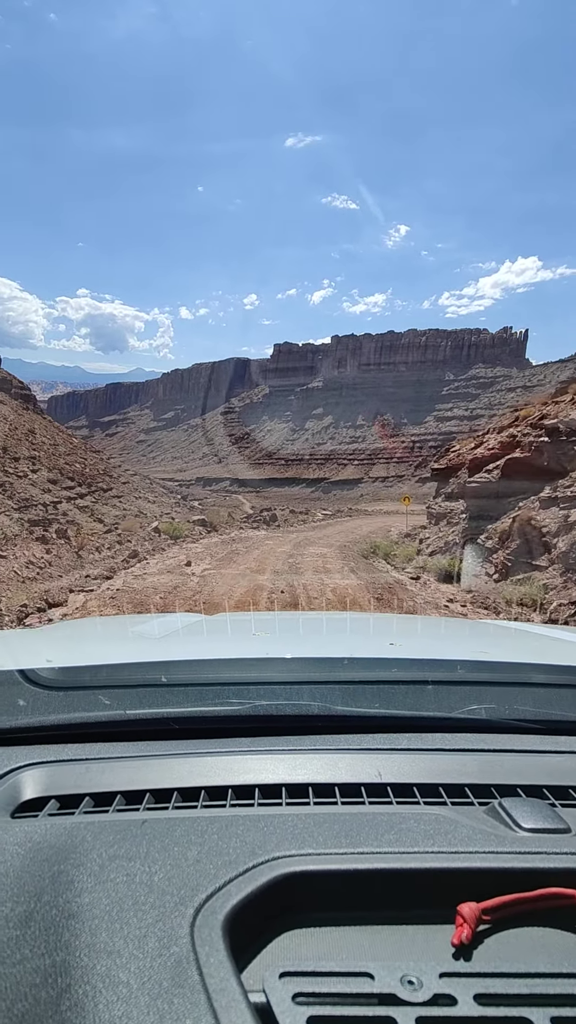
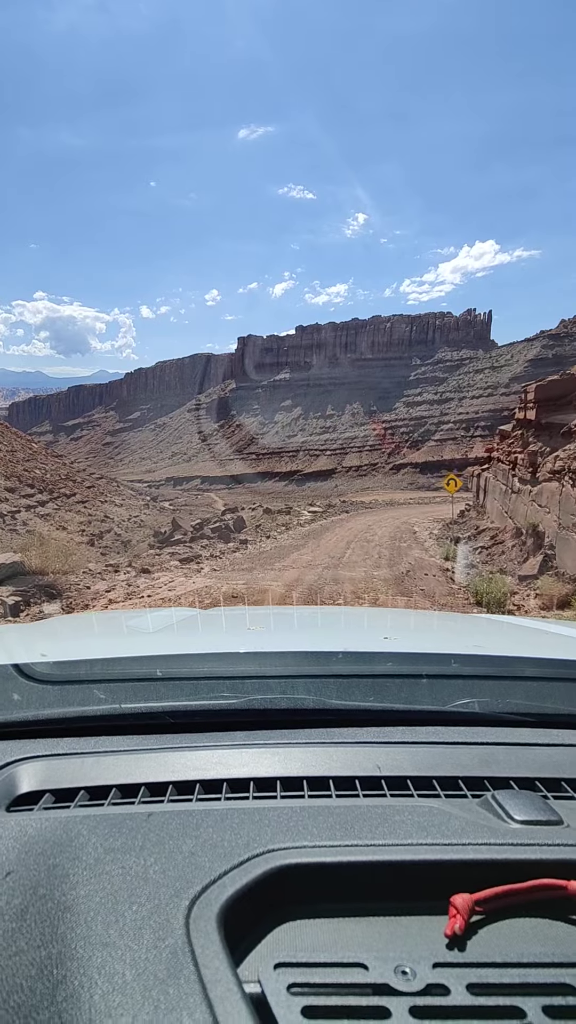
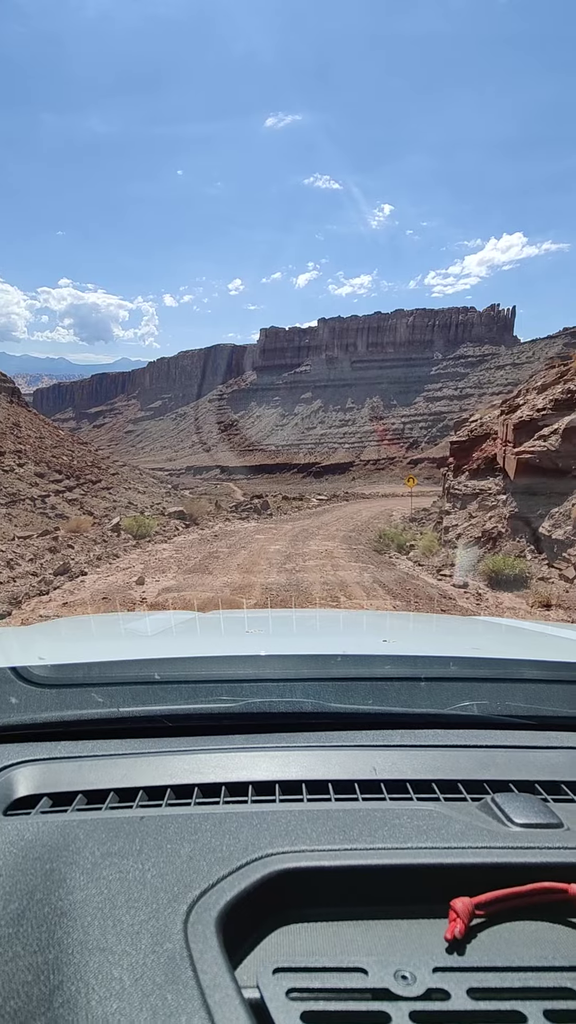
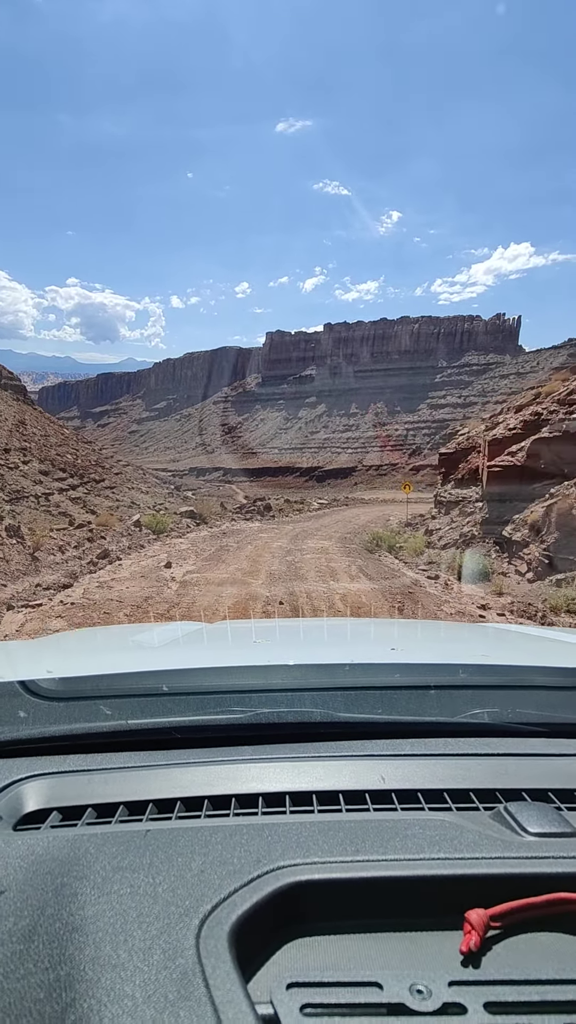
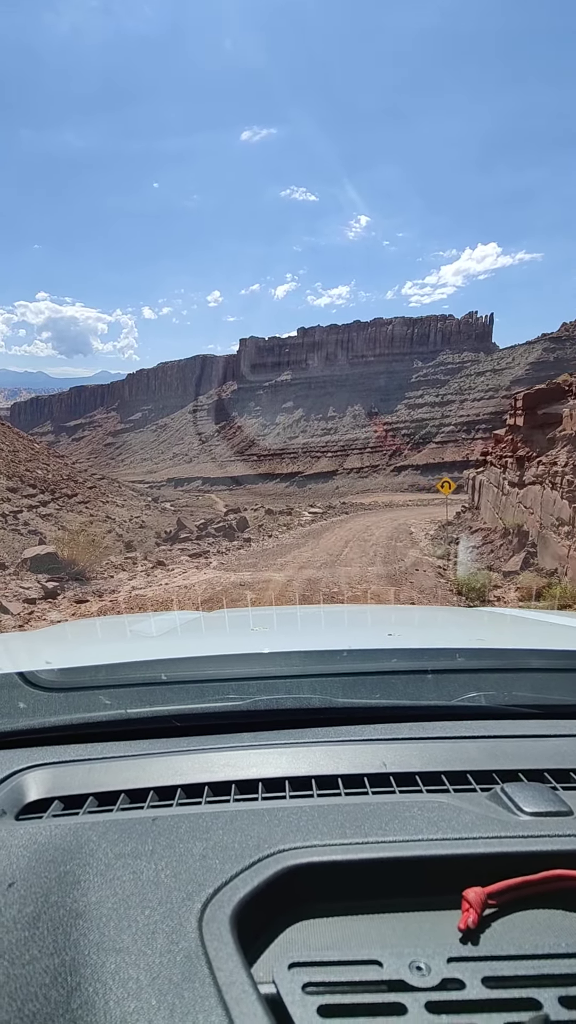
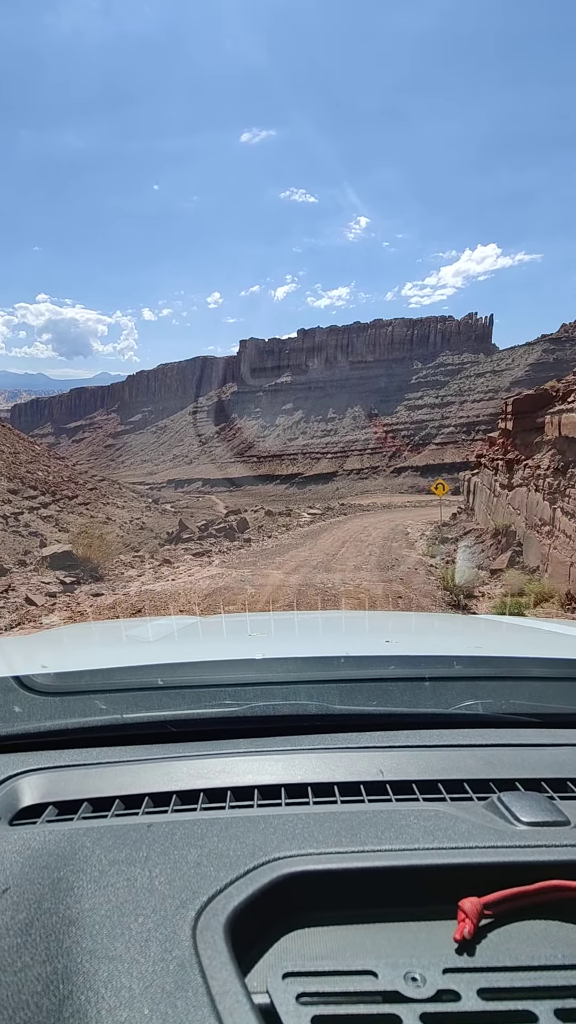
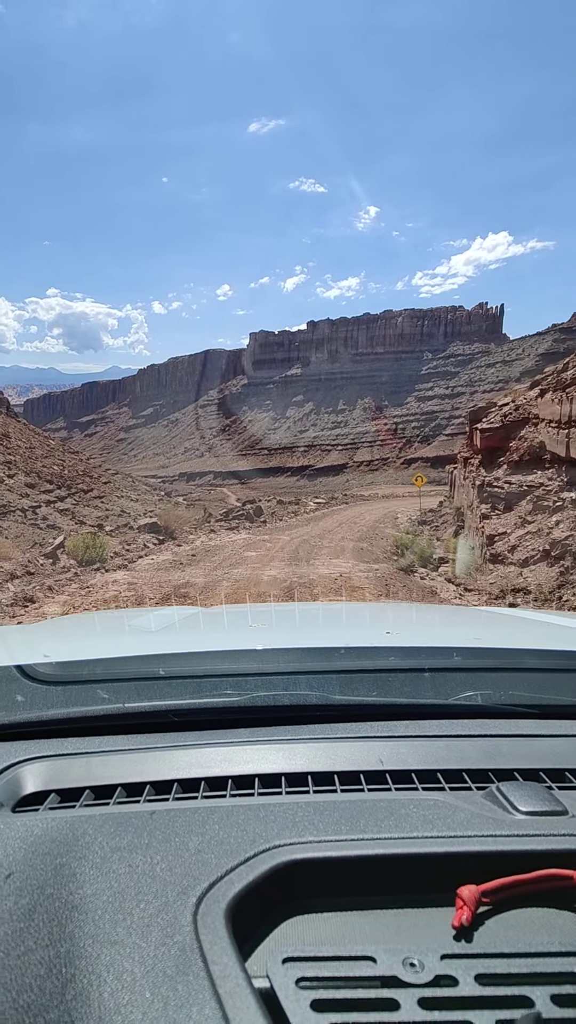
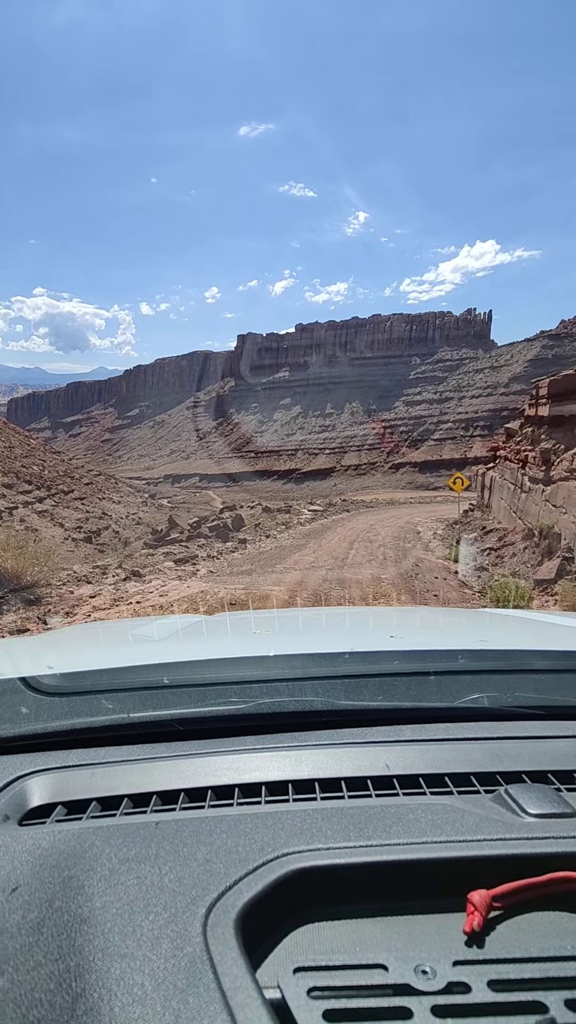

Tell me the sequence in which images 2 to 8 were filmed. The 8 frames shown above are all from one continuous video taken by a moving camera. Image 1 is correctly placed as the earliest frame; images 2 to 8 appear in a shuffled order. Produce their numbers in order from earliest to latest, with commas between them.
4, 3, 7, 6, 5, 2, 8
